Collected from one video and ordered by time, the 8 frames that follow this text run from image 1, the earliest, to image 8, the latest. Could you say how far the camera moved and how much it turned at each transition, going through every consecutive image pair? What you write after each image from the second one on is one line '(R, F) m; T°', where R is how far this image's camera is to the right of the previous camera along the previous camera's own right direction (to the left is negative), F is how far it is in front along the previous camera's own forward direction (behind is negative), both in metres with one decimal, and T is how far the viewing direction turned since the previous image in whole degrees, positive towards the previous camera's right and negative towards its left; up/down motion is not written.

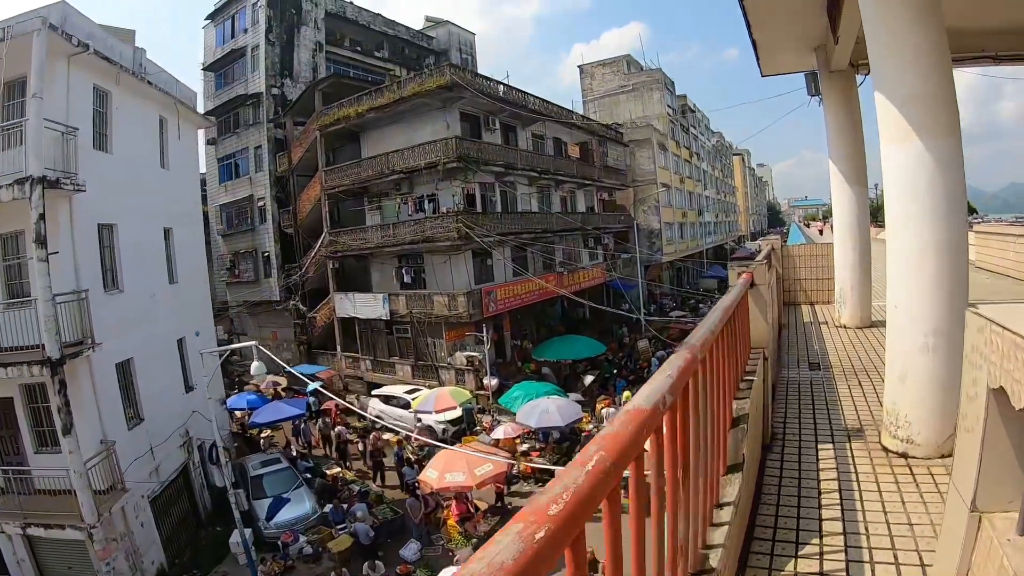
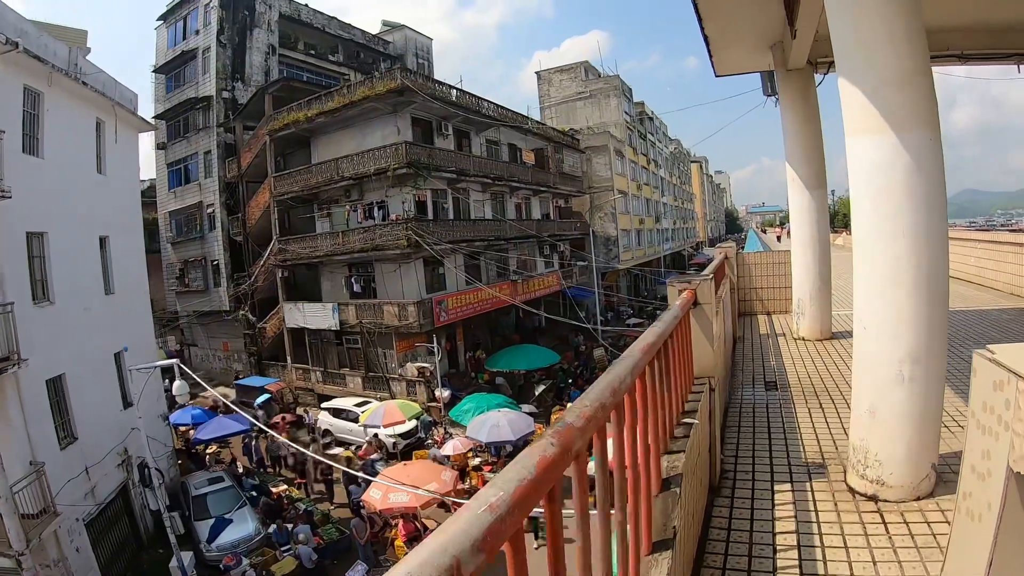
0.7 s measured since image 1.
(+0.1, 0.0) m; +4°
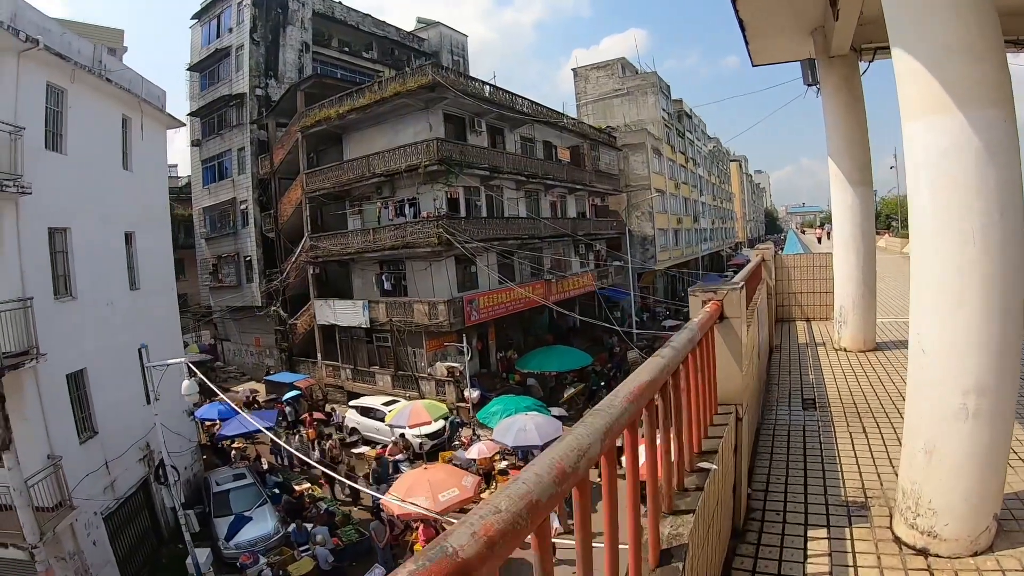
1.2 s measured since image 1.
(+0.2, +0.4) m; -4°
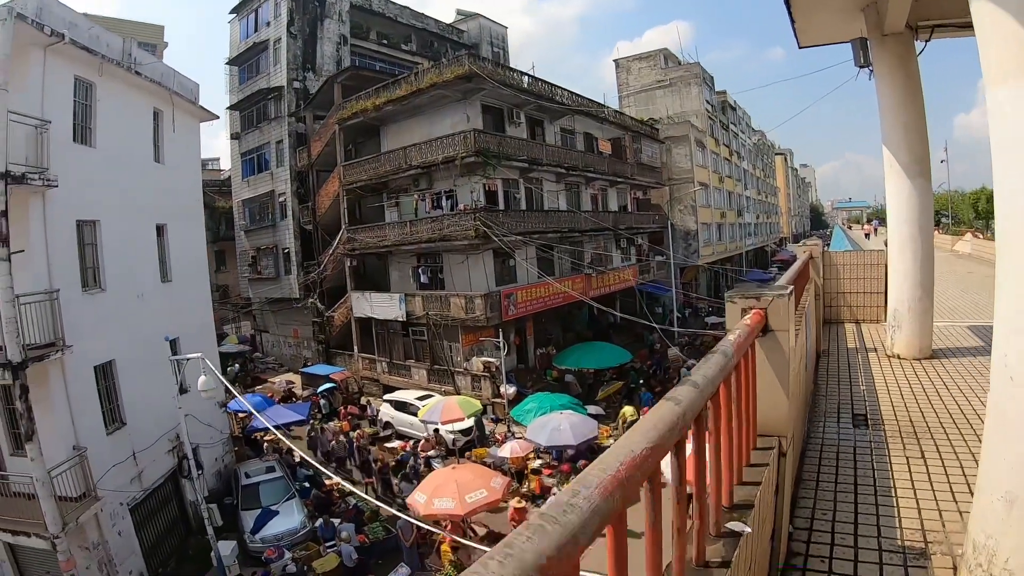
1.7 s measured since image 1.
(+0.1, +0.5) m; -4°
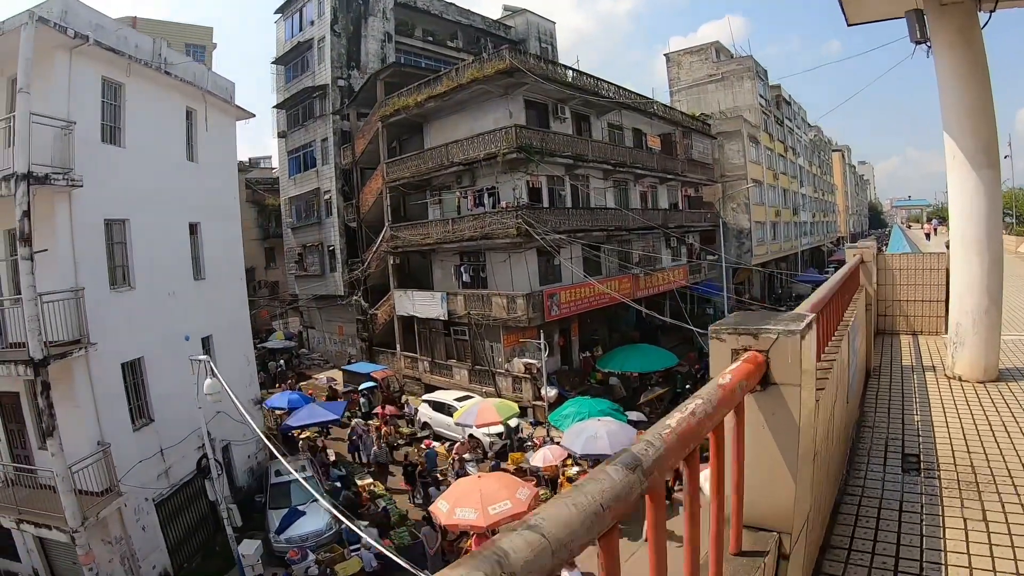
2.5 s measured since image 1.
(-0.1, +0.6) m; -4°
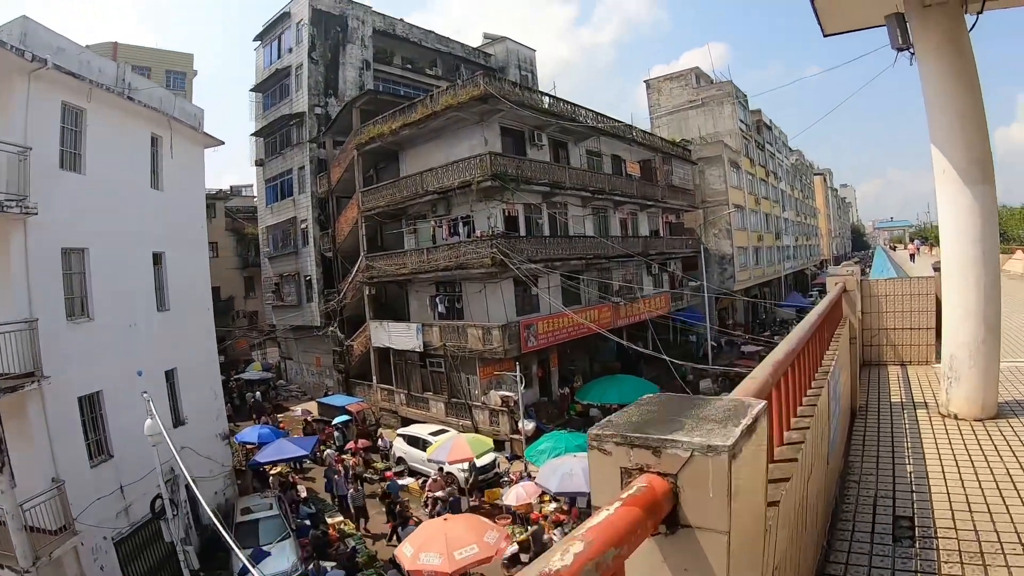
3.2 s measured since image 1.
(+0.4, +0.5) m; +1°
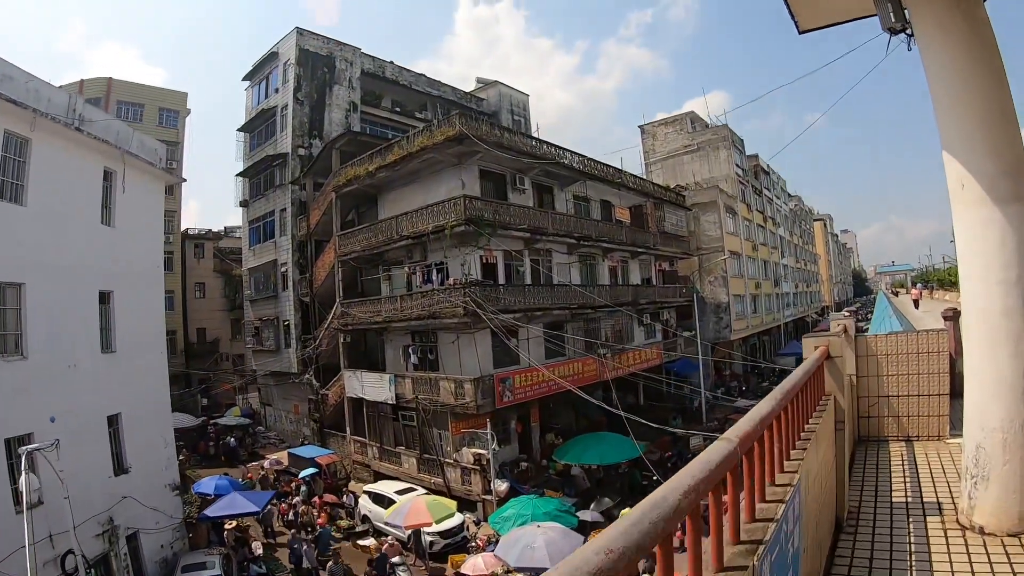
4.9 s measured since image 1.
(+0.7, +0.9) m; 0°
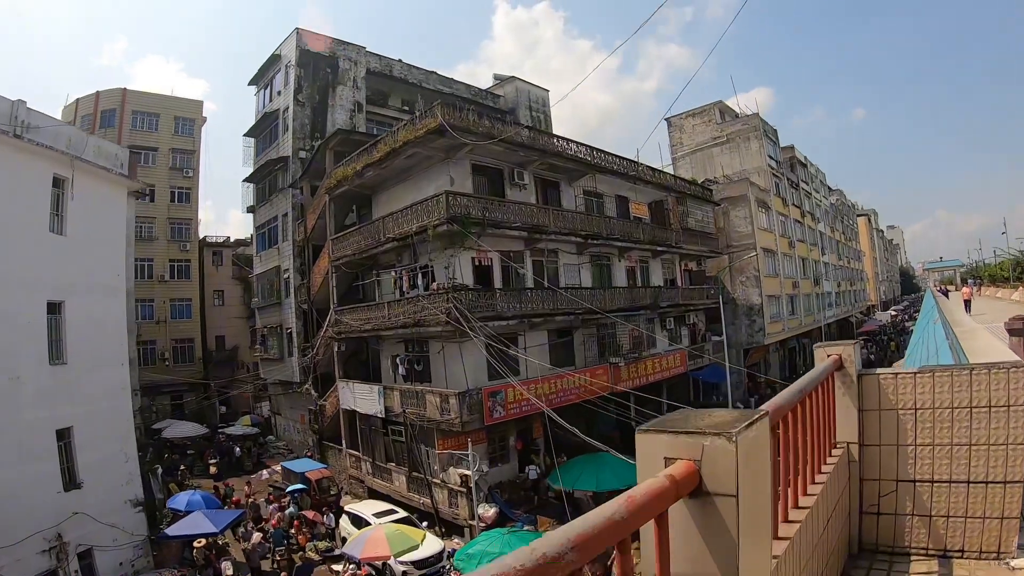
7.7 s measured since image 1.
(+1.0, +1.4) m; -4°
